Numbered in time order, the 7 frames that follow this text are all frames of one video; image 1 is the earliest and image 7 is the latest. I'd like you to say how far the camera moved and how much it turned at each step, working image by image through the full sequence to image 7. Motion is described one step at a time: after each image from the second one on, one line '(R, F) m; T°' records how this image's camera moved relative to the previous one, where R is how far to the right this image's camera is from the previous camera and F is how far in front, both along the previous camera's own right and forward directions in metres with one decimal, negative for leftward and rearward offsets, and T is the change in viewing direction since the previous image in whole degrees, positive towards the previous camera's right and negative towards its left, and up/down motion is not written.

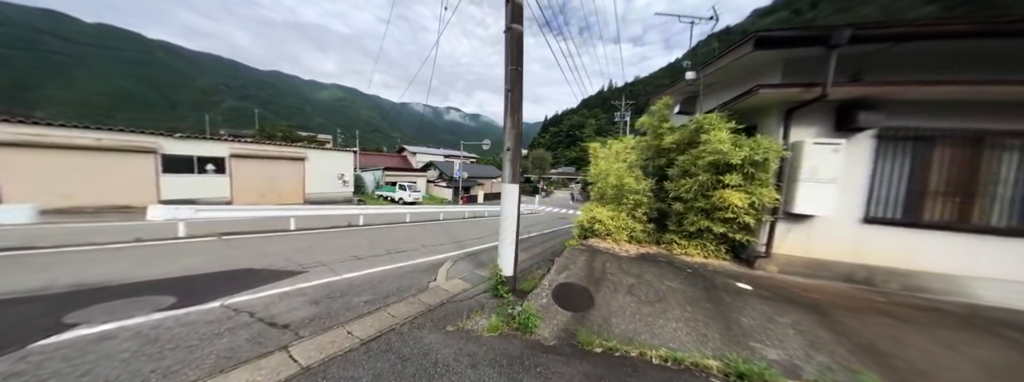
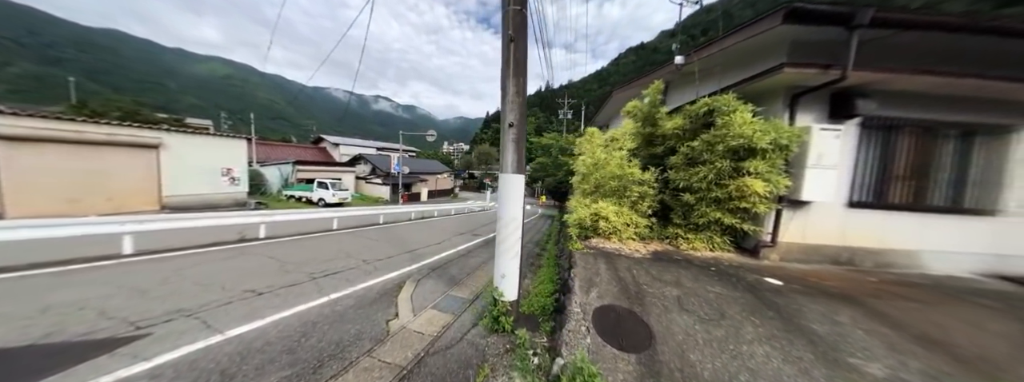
(-0.7, +1.3) m; +14°
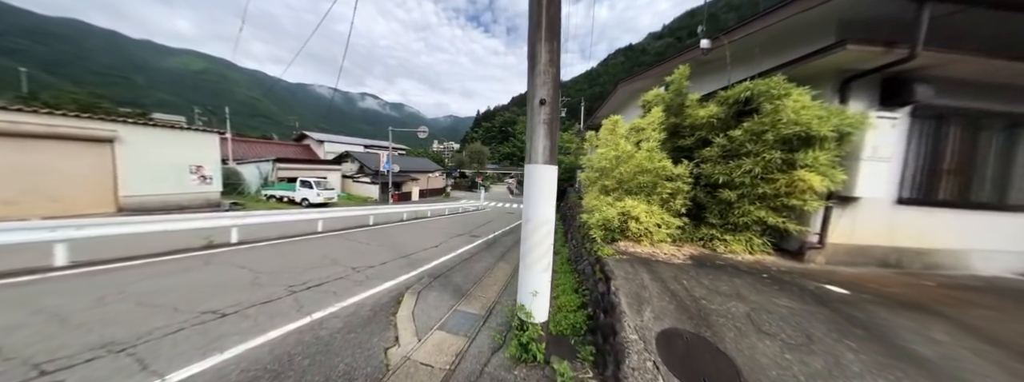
(-0.4, +0.6) m; +2°
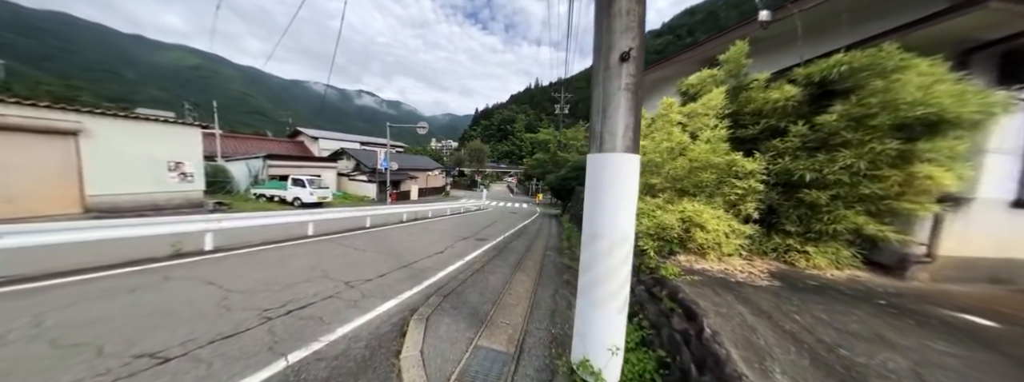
(-0.4, +0.7) m; 0°
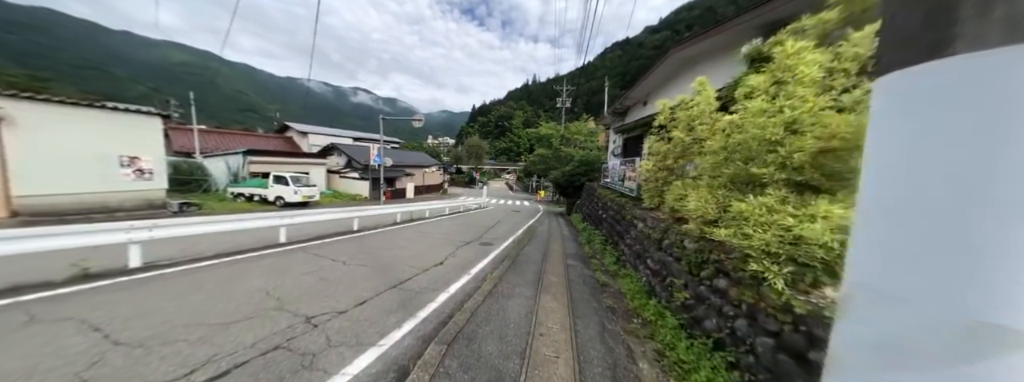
(-0.3, +1.1) m; +1°
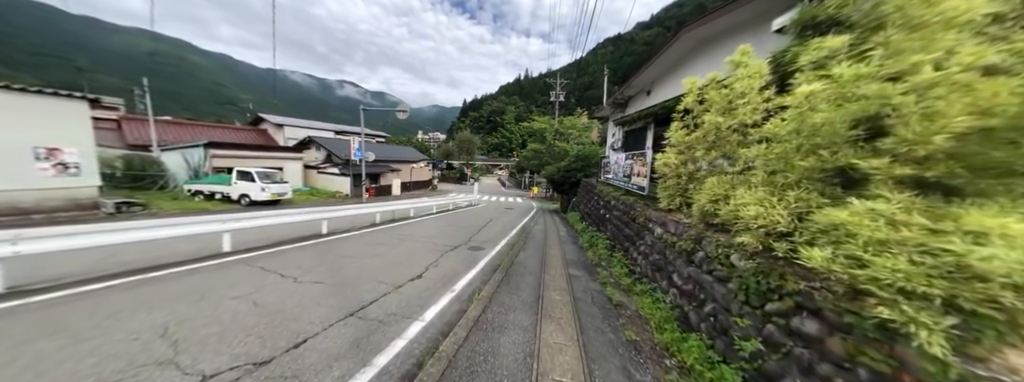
(0.0, +0.8) m; +2°
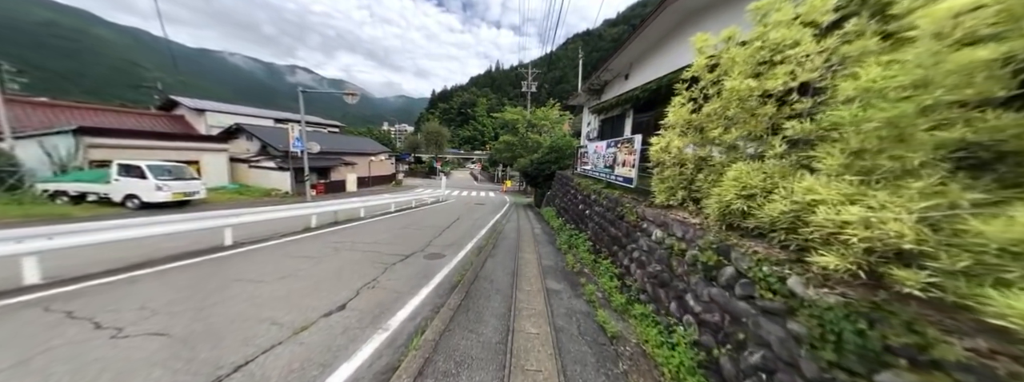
(+0.2, +1.0) m; +6°
